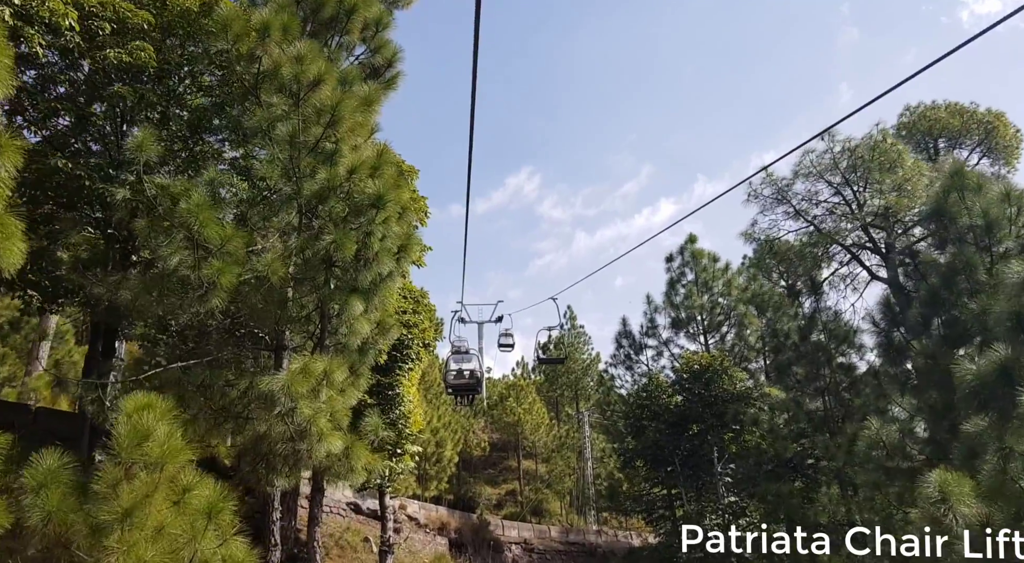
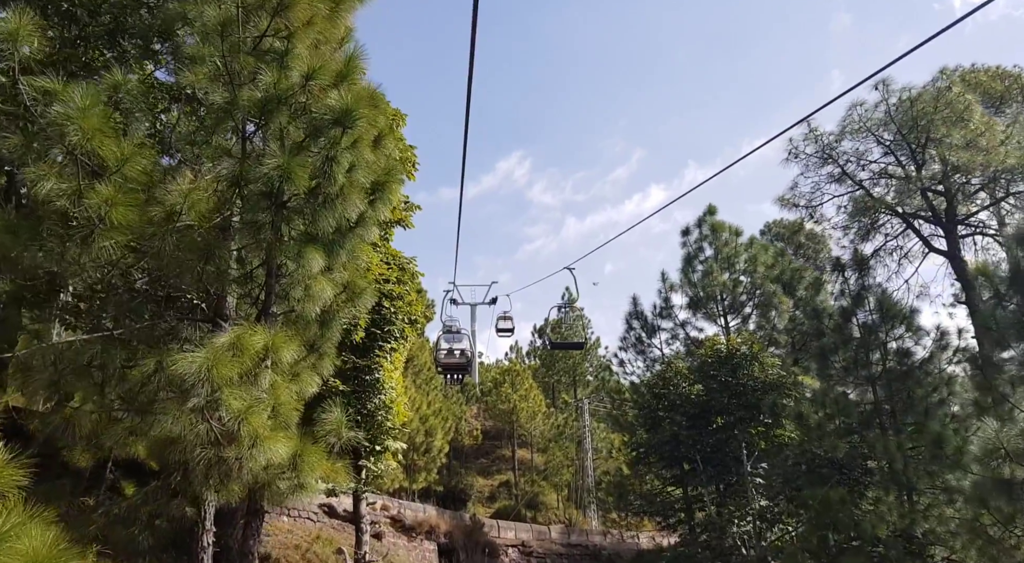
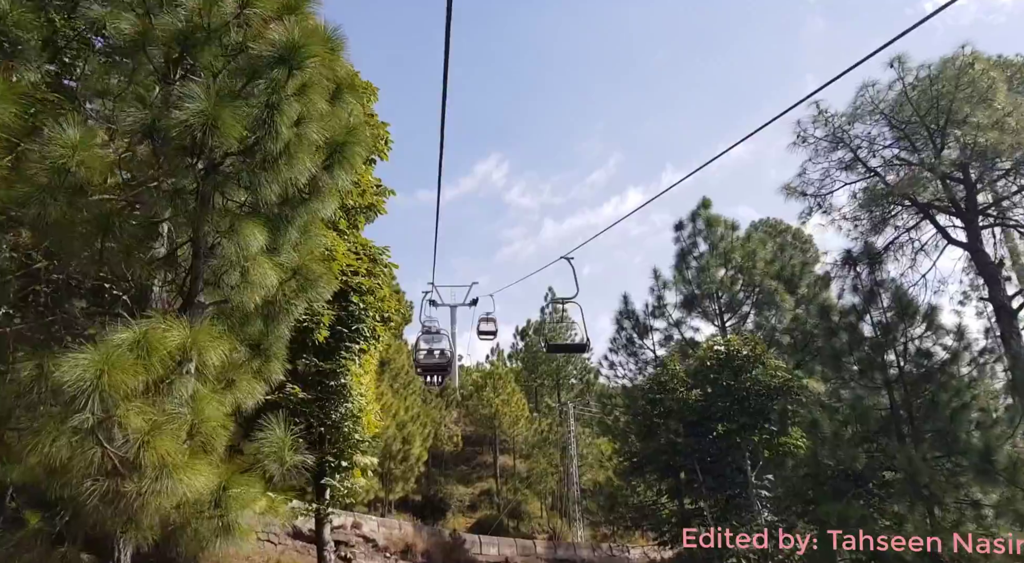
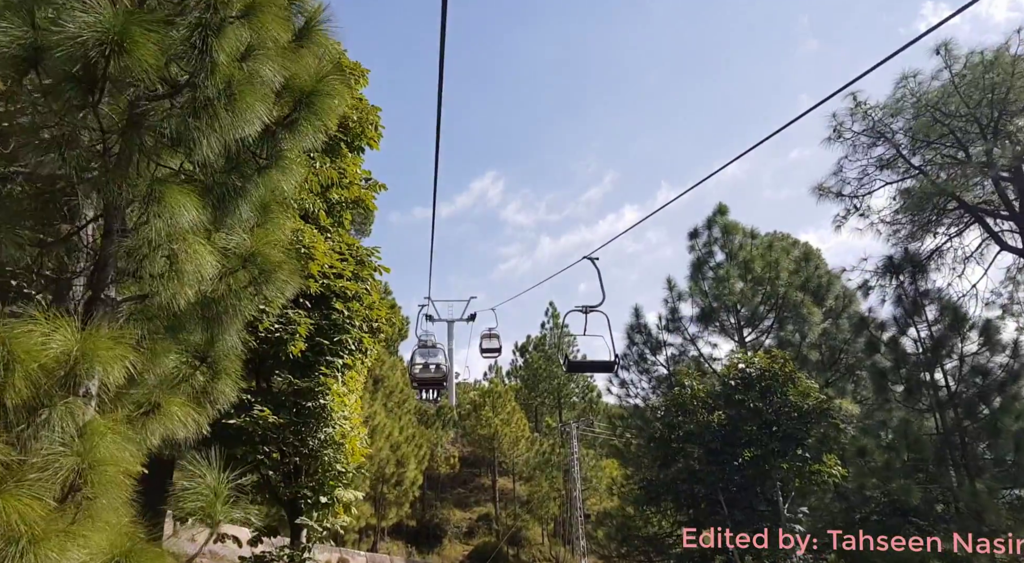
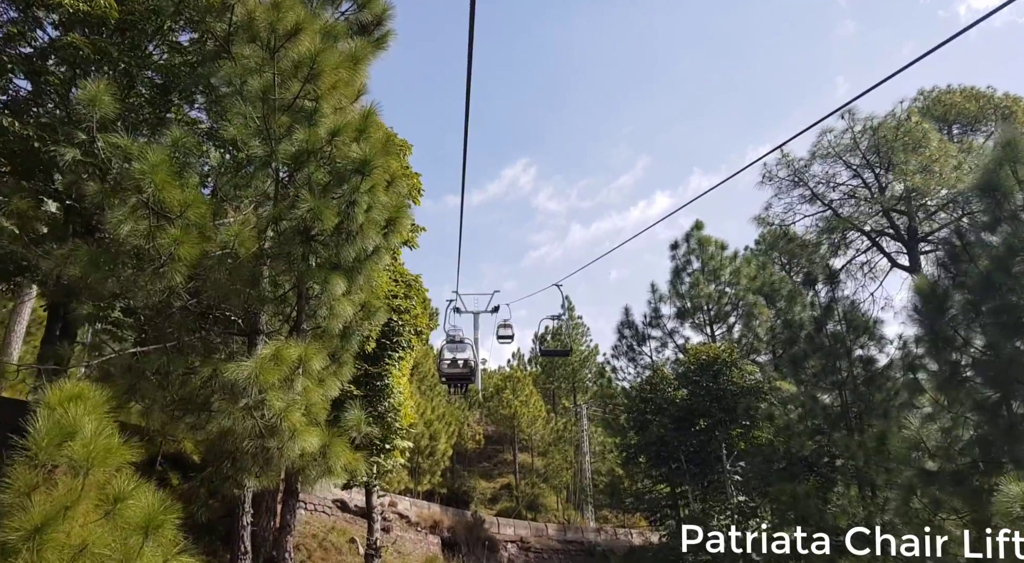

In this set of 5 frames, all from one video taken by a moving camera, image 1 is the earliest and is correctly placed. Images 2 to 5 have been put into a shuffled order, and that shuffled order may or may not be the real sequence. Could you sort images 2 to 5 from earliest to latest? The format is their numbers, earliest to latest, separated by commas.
5, 2, 3, 4
